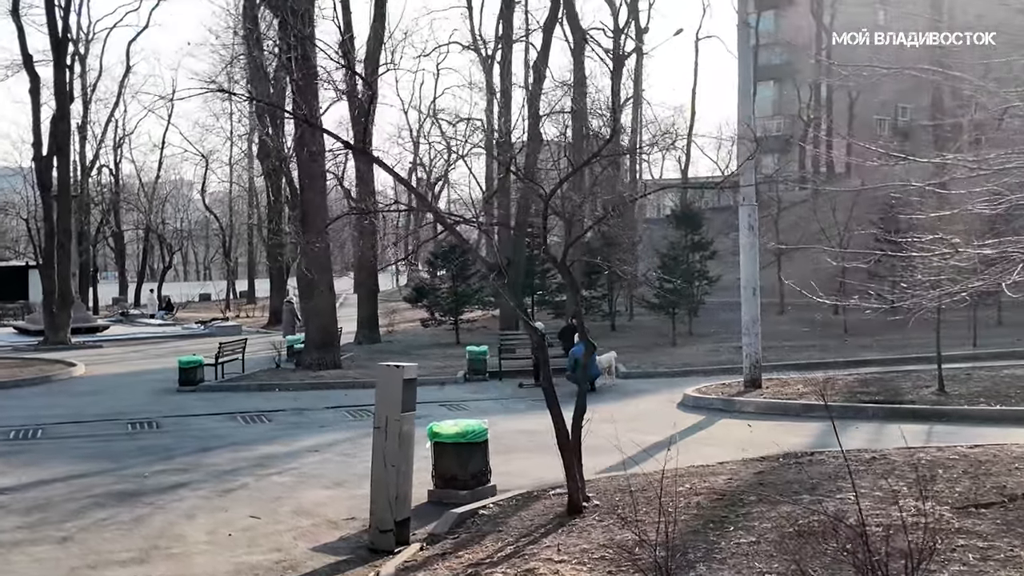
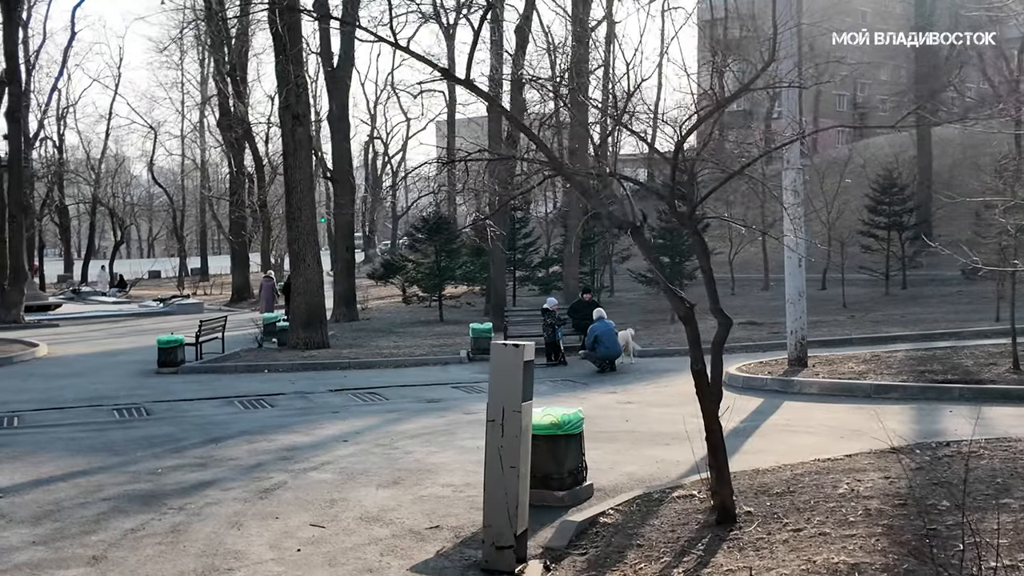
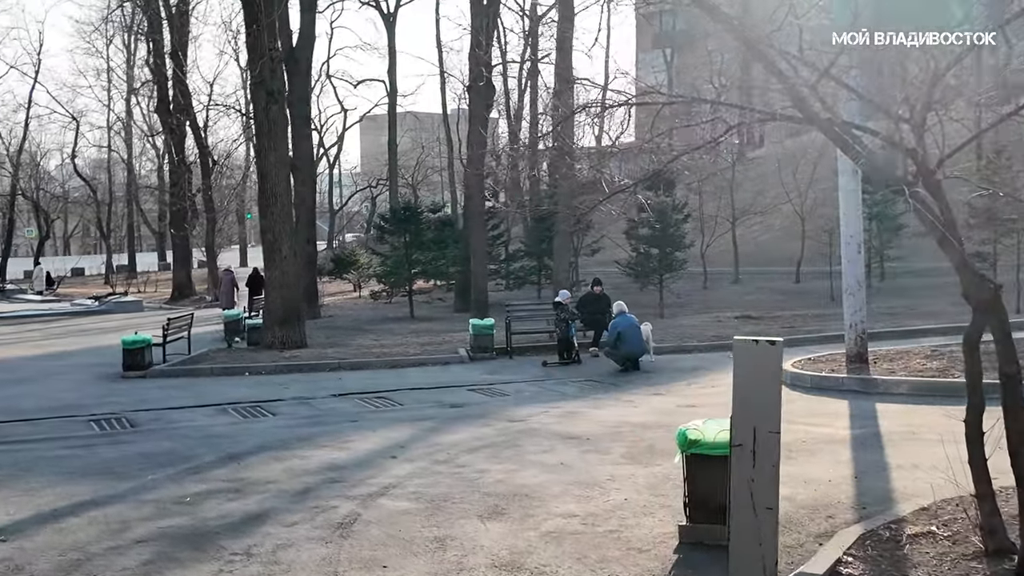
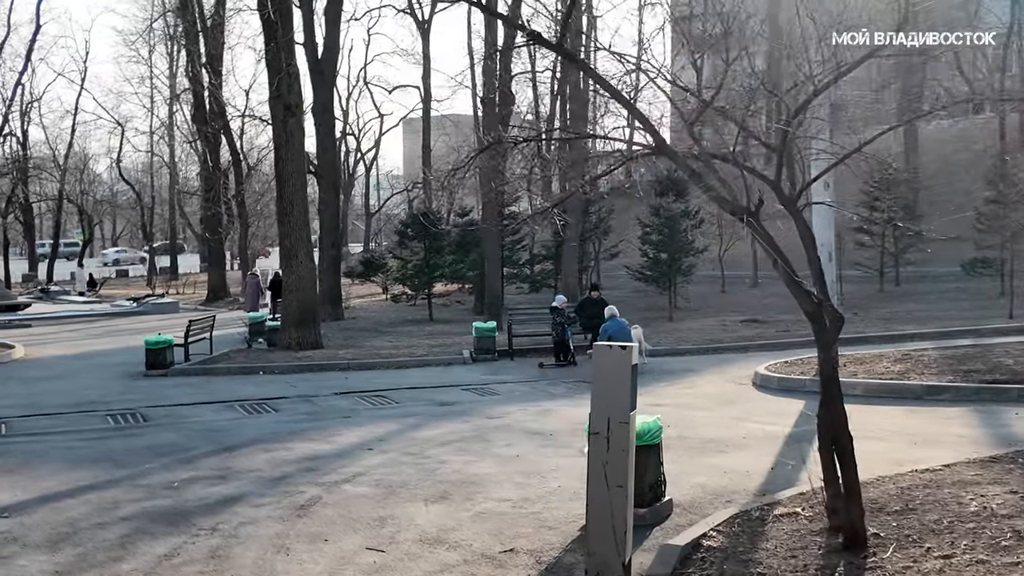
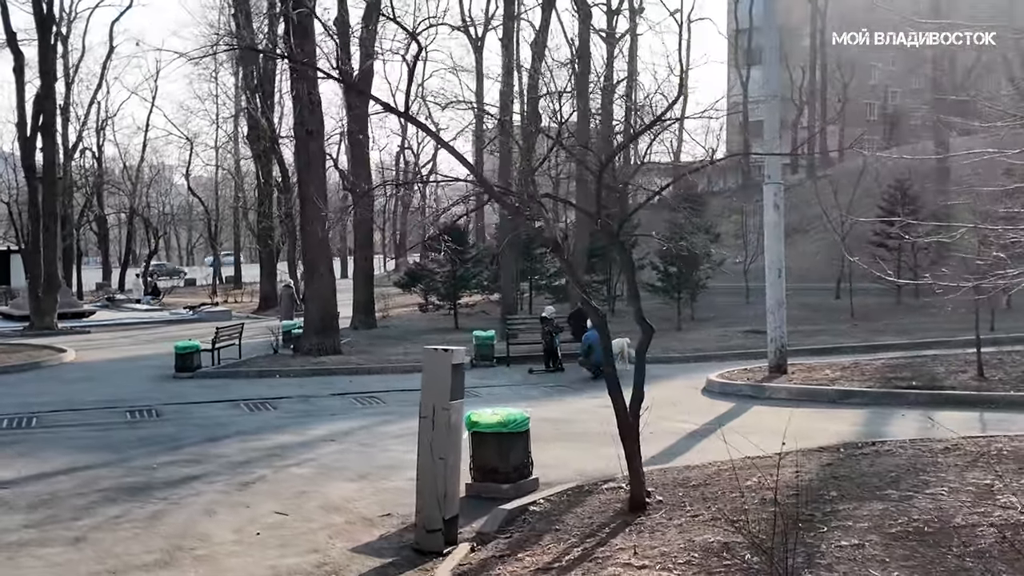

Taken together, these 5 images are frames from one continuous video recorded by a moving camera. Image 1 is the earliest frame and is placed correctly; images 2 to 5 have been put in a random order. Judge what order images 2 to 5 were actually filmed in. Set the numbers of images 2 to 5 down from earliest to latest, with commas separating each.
5, 2, 4, 3
